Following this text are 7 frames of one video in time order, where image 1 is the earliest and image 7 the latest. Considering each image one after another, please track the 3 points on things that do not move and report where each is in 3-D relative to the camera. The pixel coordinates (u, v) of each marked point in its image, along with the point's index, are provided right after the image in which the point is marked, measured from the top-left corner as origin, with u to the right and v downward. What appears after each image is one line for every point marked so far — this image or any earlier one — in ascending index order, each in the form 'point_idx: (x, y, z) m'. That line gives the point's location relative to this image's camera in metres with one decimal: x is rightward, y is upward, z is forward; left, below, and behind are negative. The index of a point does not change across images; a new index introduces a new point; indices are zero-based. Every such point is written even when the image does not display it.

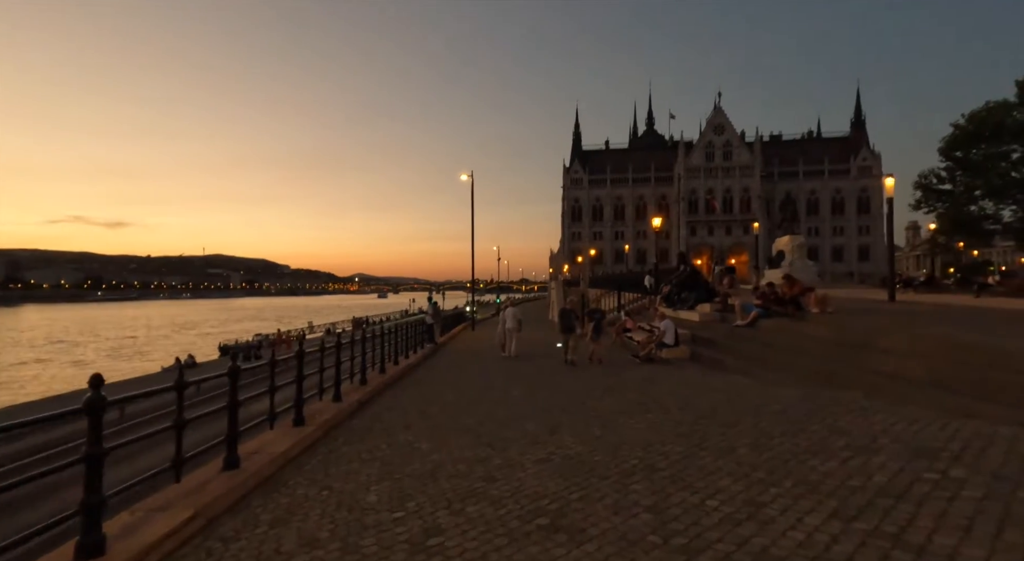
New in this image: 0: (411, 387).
0: (-2.6, -2.7, +13.6) m
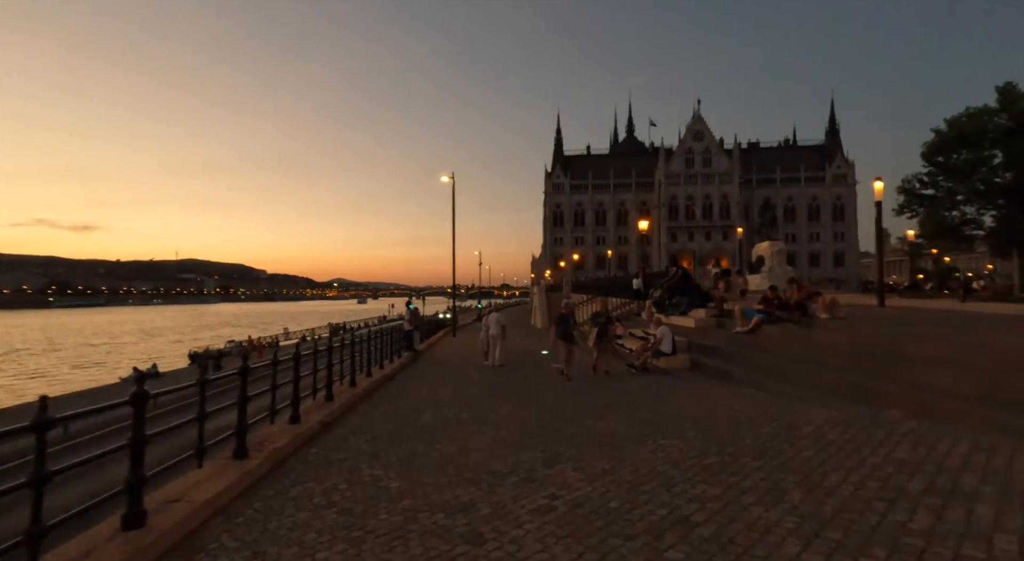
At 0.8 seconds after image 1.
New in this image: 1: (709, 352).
0: (-2.9, -2.8, +12.2) m
1: (+5.7, -2.1, +15.3) m
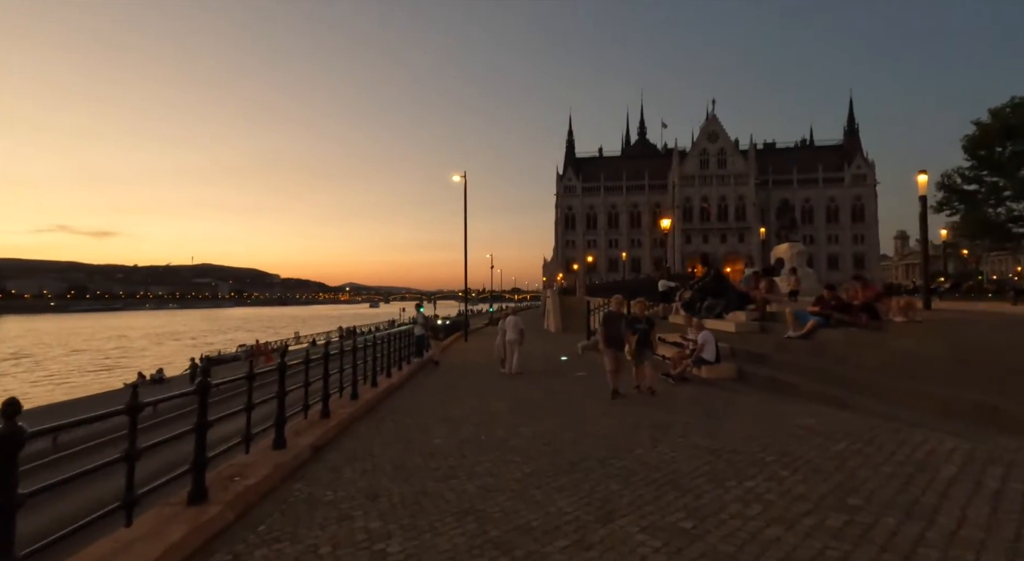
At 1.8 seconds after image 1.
0: (-2.4, -2.8, +10.5) m
1: (+6.2, -2.0, +13.5) m
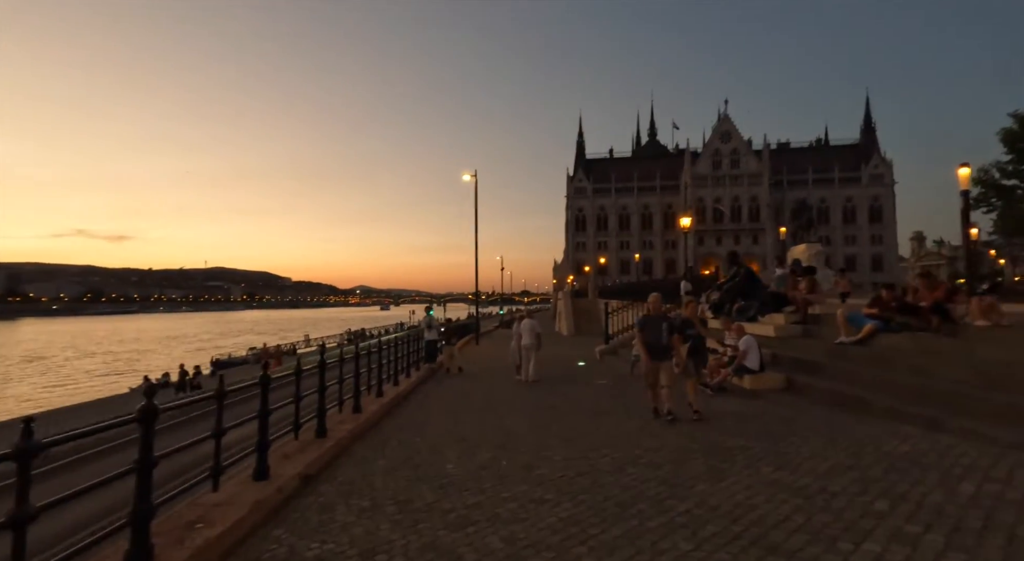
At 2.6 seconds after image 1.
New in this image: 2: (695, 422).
0: (-2.0, -2.7, +9.3) m
1: (+6.7, -2.0, +12.0) m
2: (+3.1, -2.4, +8.8) m
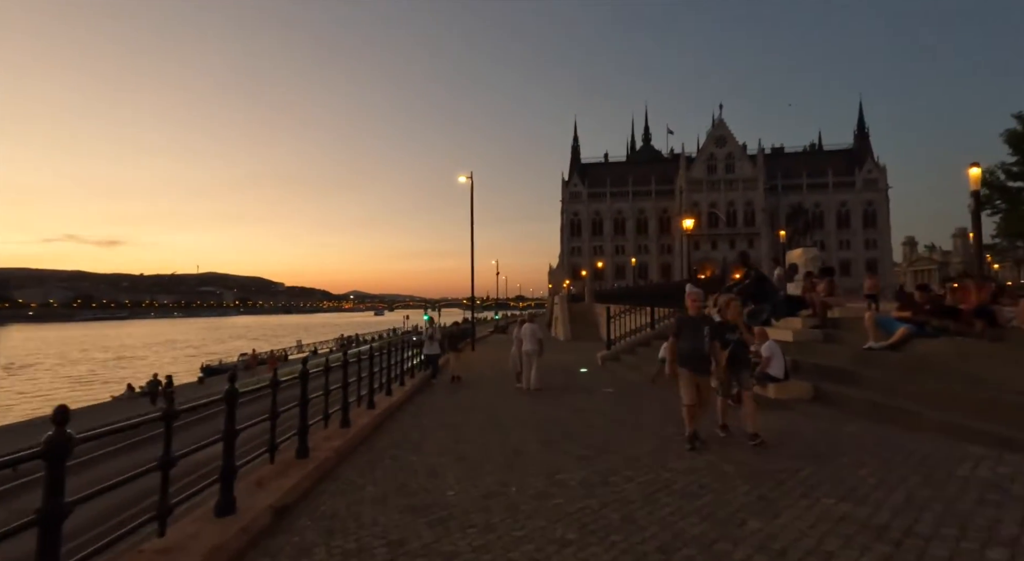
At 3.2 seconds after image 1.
0: (-1.9, -2.7, +8.3) m
1: (+6.7, -2.0, +11.1) m
2: (+3.2, -2.4, +7.9) m
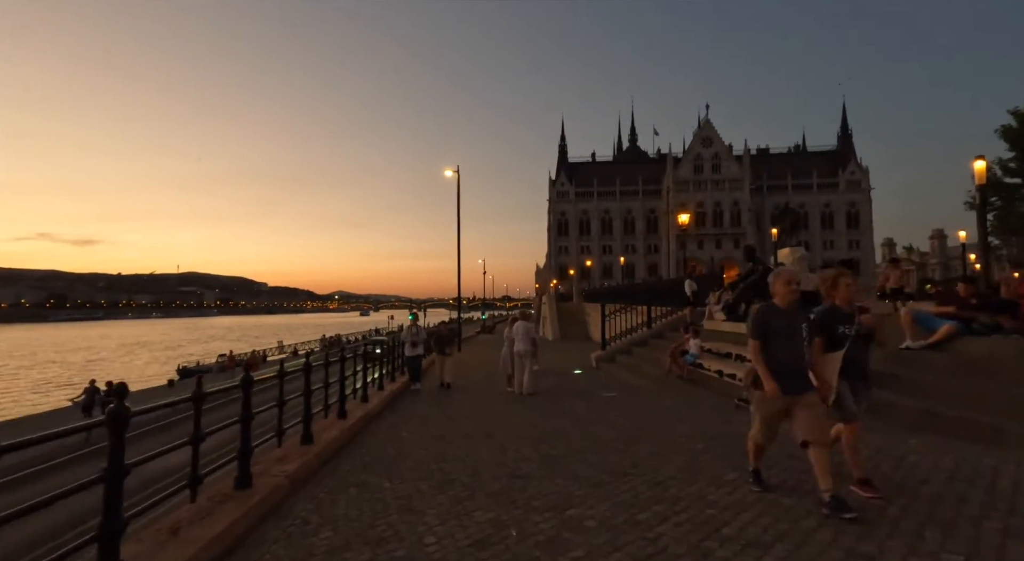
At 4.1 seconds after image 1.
0: (-2.0, -2.5, +6.7) m
1: (+6.6, -1.8, +9.8) m
2: (+3.1, -2.2, +6.5) m
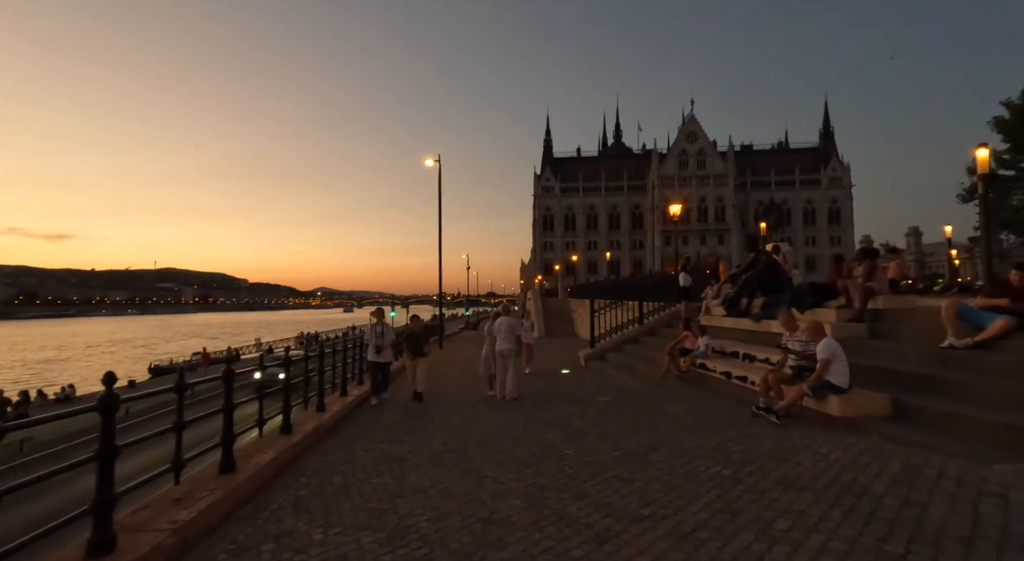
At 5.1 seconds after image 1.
0: (-2.2, -2.4, +5.0) m
1: (+6.3, -1.6, +8.4) m
2: (+2.9, -2.0, +4.9) m
